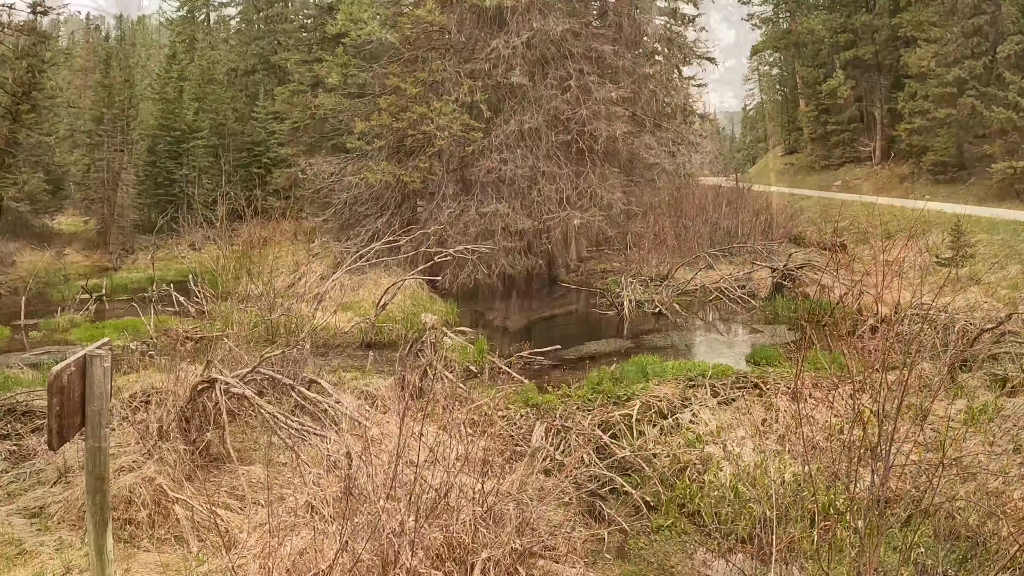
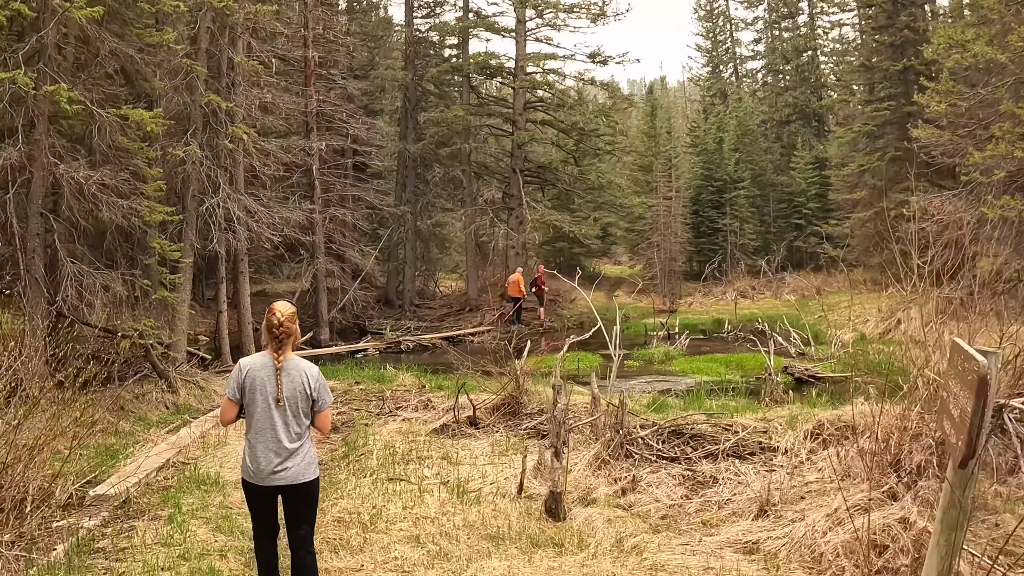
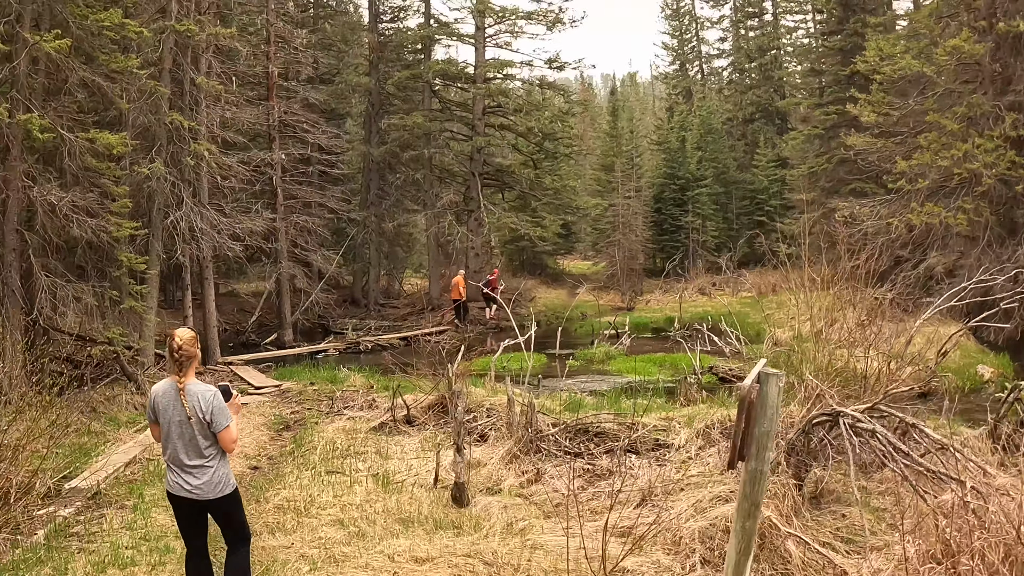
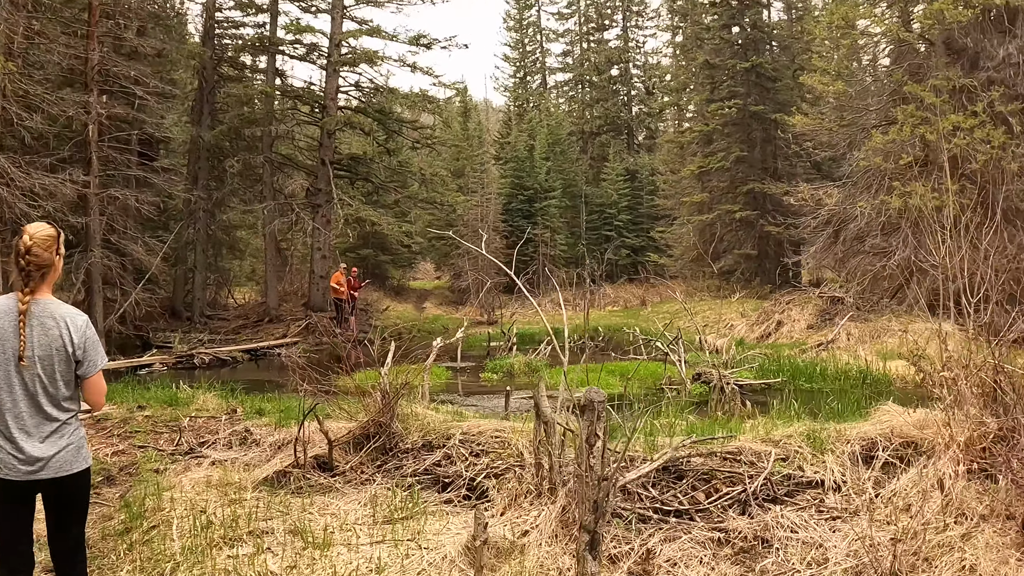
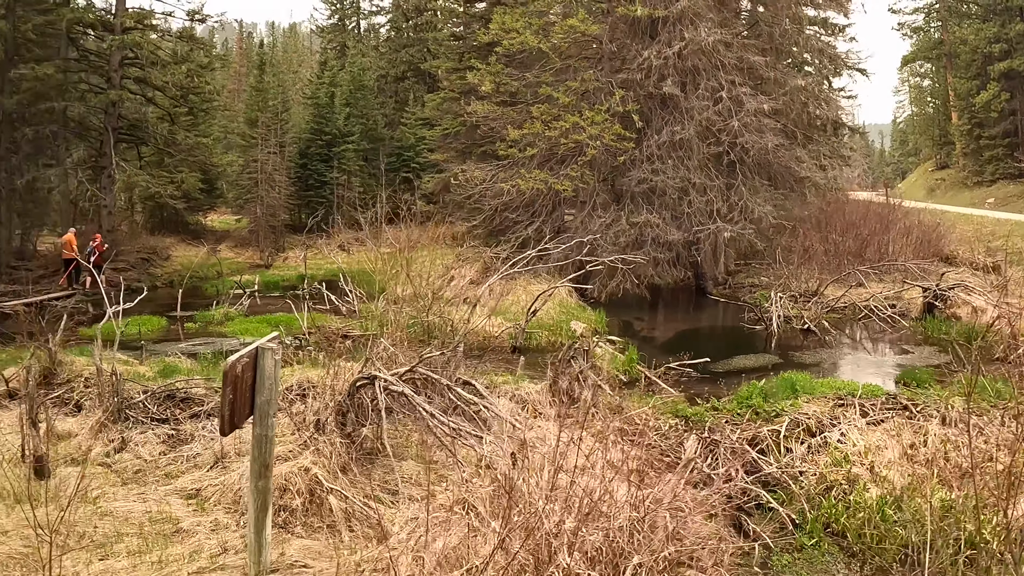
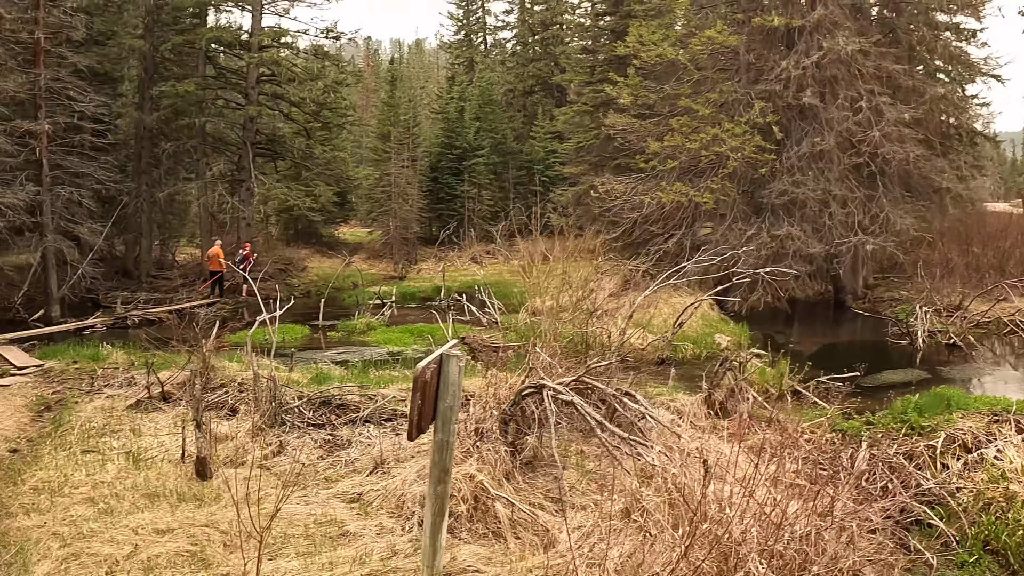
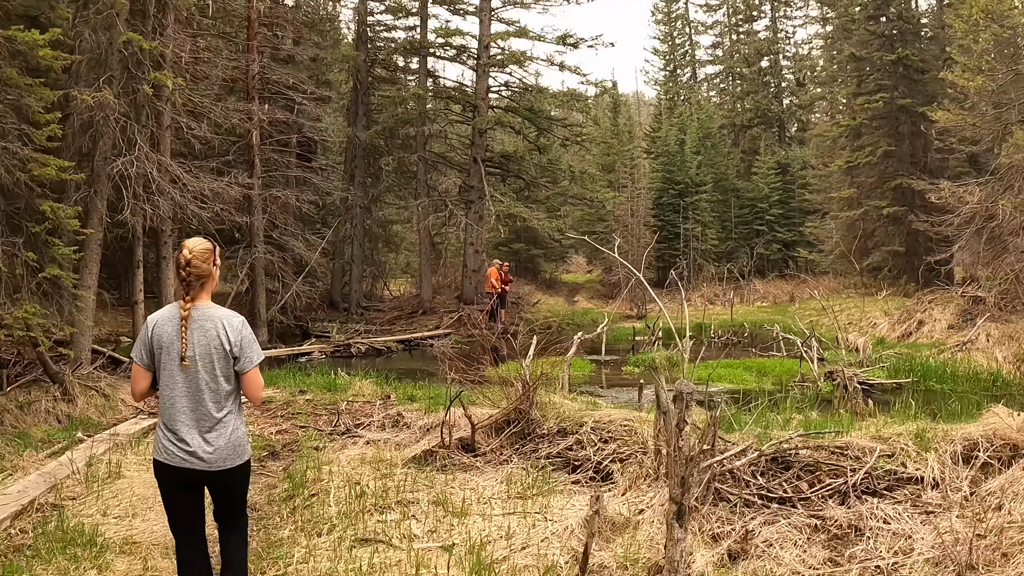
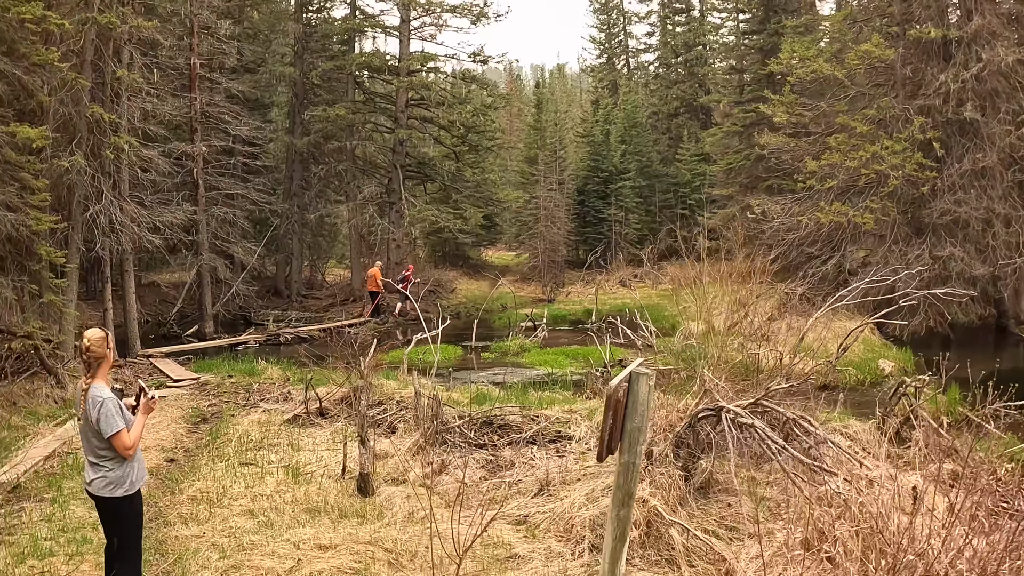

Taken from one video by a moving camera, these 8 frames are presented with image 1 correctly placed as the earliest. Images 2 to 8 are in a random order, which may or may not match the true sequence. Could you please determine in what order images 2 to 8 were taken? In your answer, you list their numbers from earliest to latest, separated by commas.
5, 6, 8, 3, 2, 7, 4
